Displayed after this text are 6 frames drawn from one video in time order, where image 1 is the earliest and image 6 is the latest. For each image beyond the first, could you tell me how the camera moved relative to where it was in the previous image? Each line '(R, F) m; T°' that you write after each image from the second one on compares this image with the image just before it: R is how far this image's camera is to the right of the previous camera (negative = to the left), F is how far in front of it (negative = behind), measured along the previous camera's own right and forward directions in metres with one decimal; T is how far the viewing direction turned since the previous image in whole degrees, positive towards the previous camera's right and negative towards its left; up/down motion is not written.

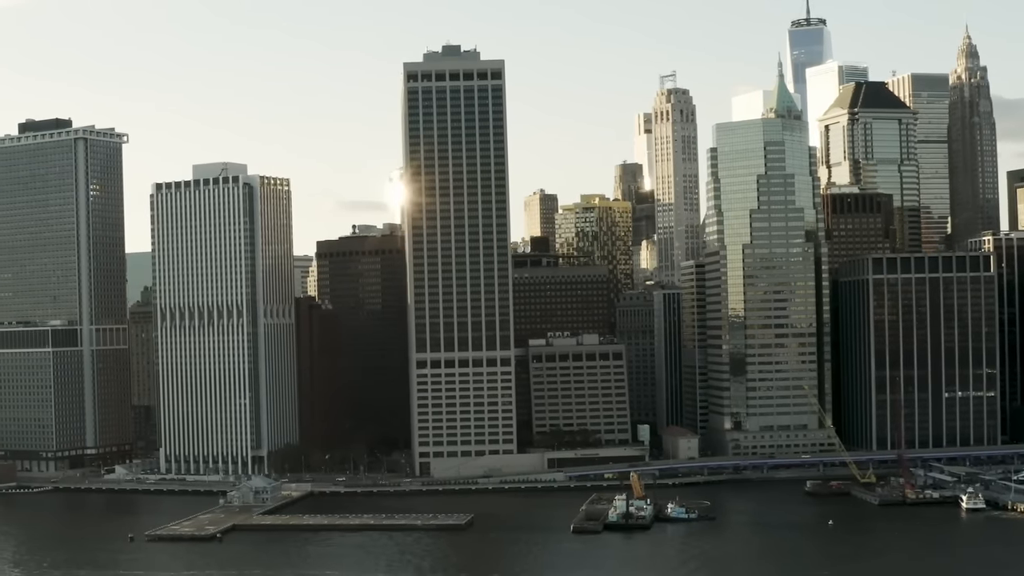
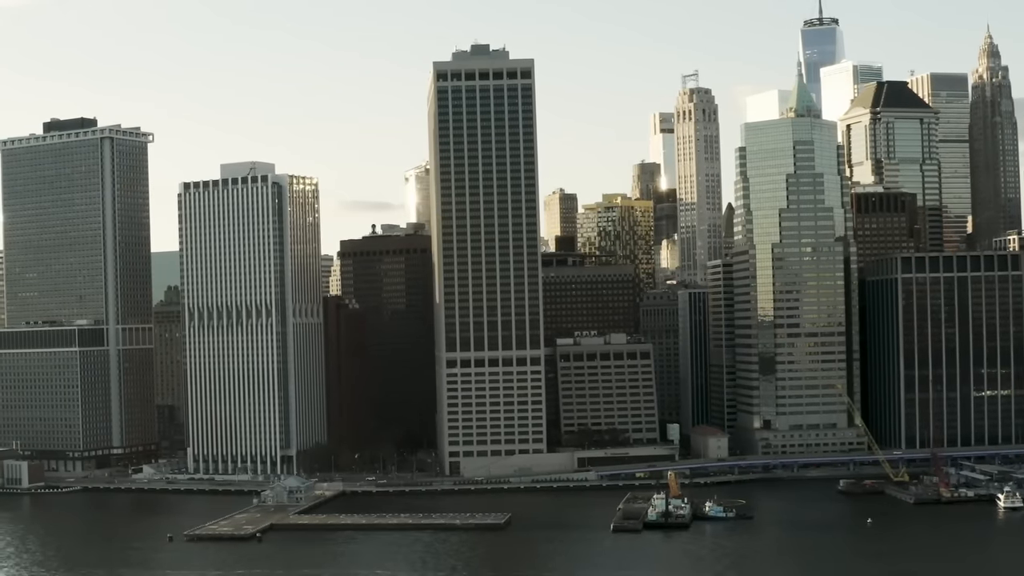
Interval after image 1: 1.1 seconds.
(-2.9, 0.0) m; 0°
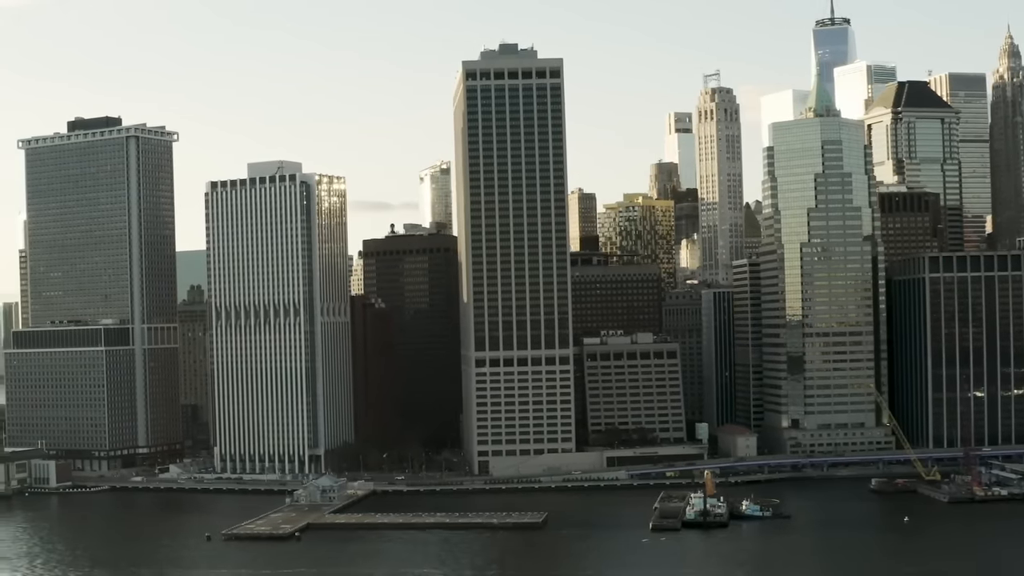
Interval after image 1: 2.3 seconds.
(-3.0, 0.0) m; 0°
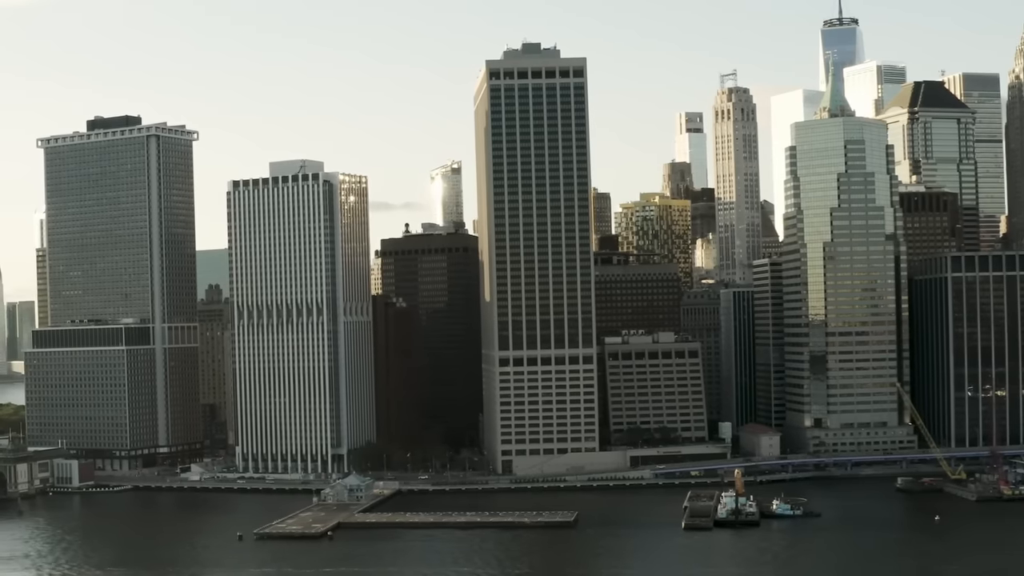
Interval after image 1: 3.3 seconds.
(-2.6, 0.0) m; 0°
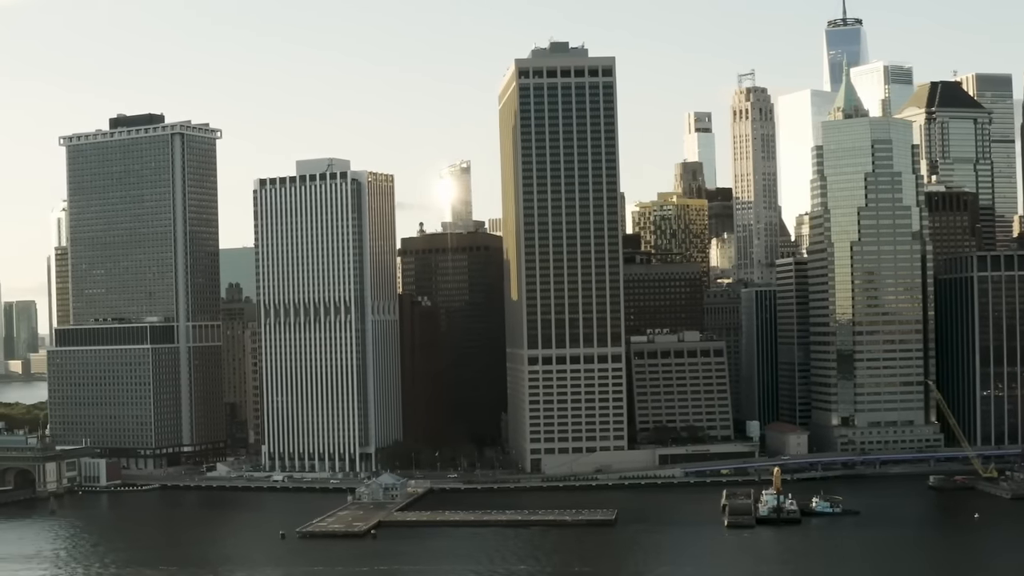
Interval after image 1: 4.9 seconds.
(-4.2, 0.0) m; +1°
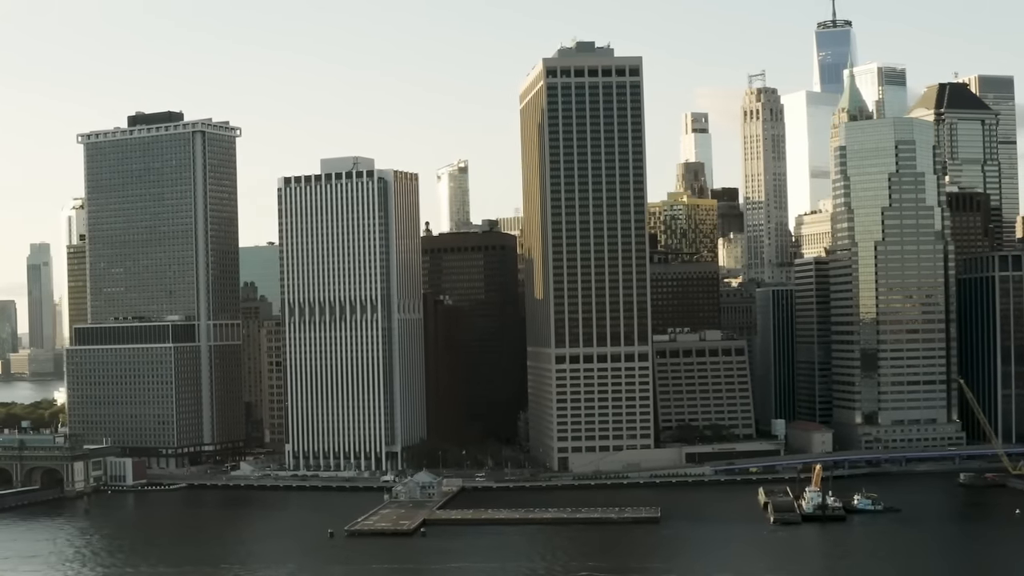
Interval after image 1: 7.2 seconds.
(-6.2, -0.1) m; +2°
